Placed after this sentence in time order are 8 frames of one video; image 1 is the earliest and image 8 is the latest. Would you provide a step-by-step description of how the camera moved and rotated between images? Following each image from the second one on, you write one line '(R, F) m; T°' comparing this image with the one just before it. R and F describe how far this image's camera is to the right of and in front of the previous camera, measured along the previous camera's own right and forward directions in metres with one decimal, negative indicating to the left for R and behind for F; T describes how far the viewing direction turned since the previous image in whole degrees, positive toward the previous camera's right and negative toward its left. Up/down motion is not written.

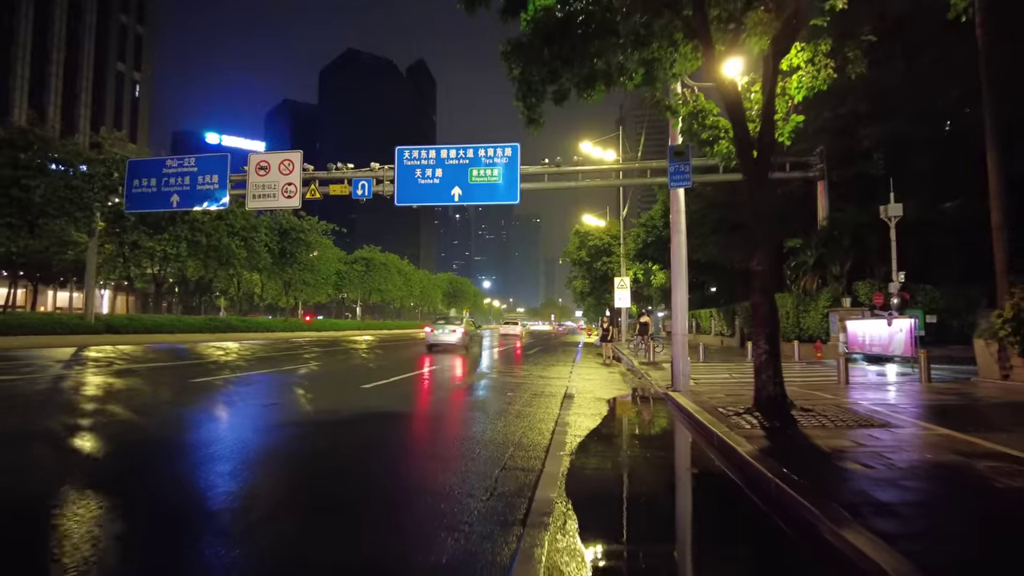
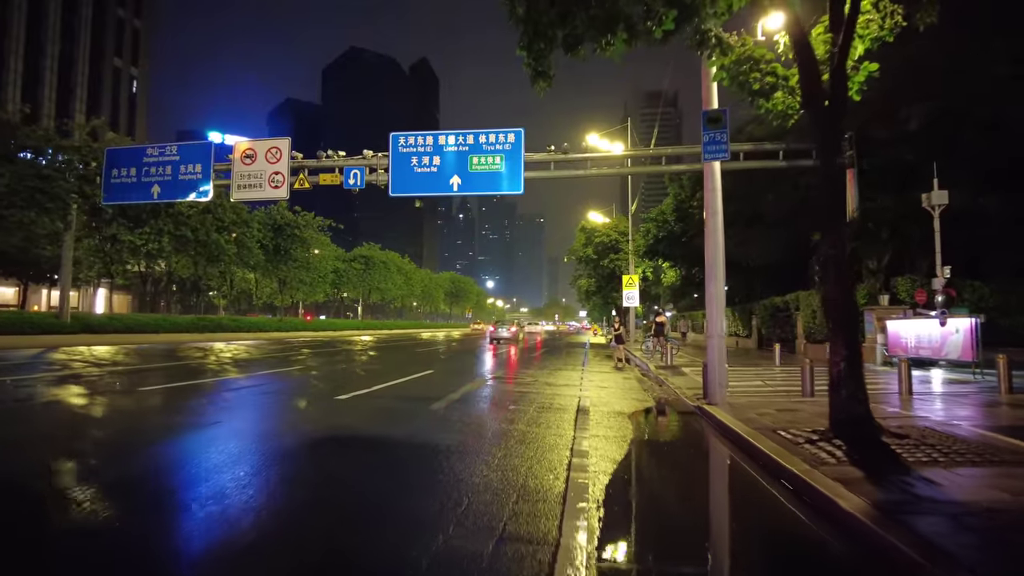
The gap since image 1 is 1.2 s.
(0.0, +1.8) m; 0°
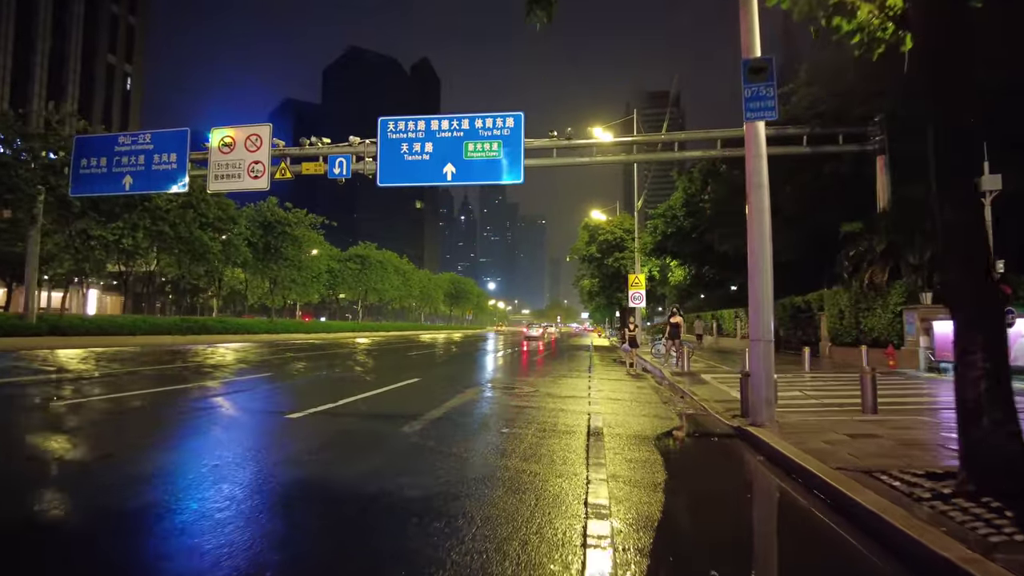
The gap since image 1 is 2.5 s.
(+0.1, +1.9) m; 0°
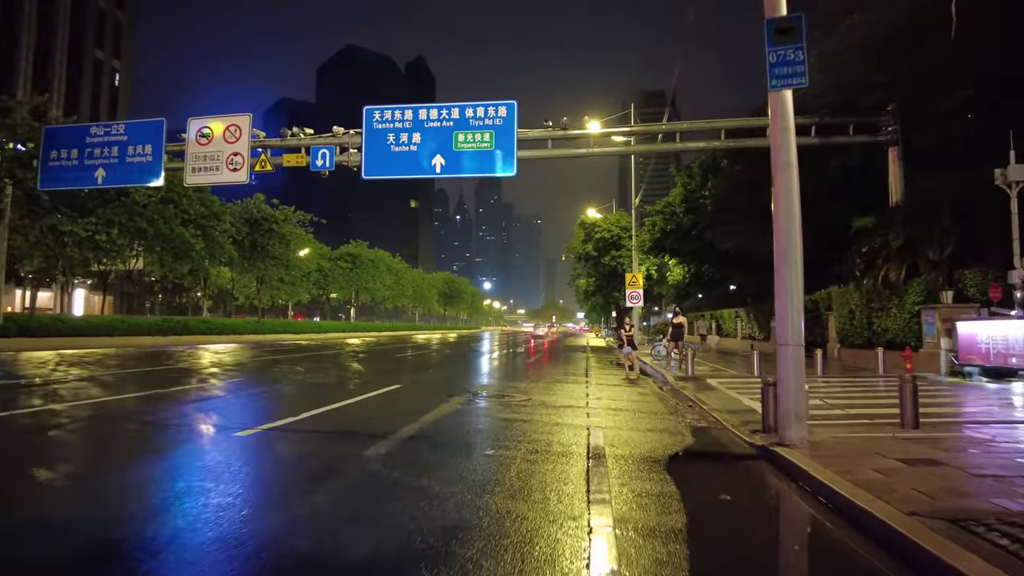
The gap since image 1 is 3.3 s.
(+0.1, +1.1) m; 0°
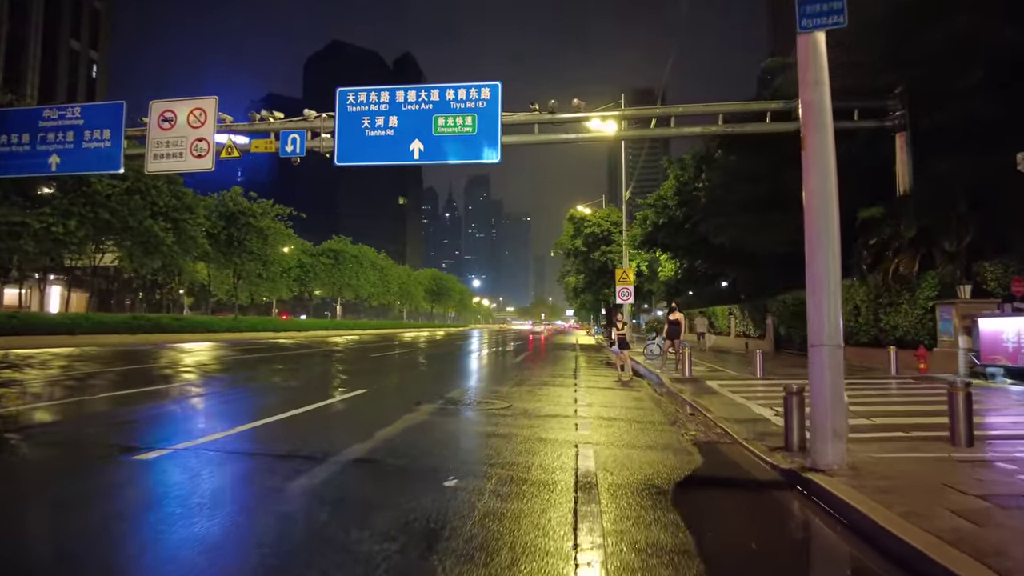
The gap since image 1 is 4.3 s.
(+0.2, +1.3) m; +1°
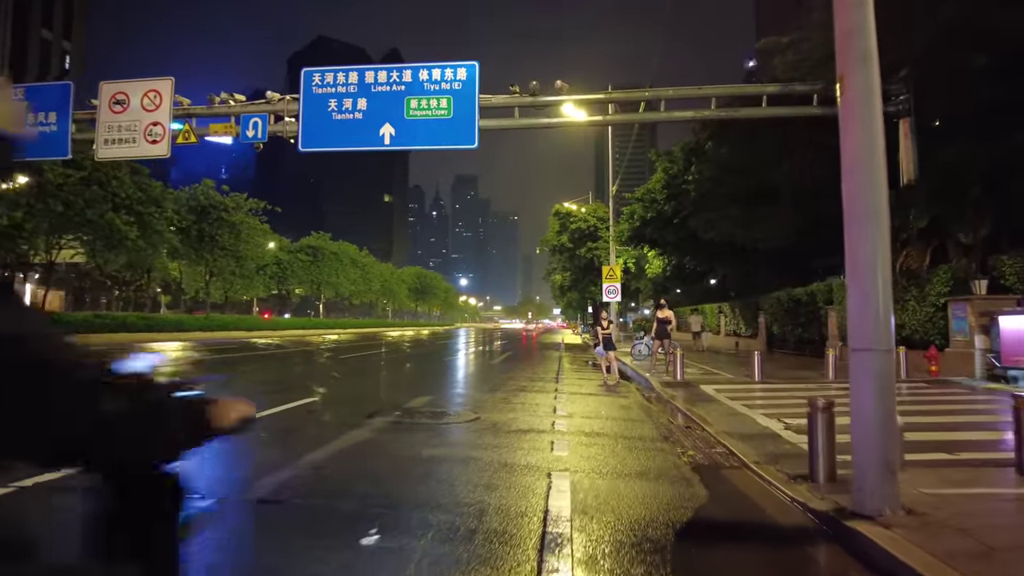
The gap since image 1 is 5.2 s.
(+0.2, +1.3) m; +1°
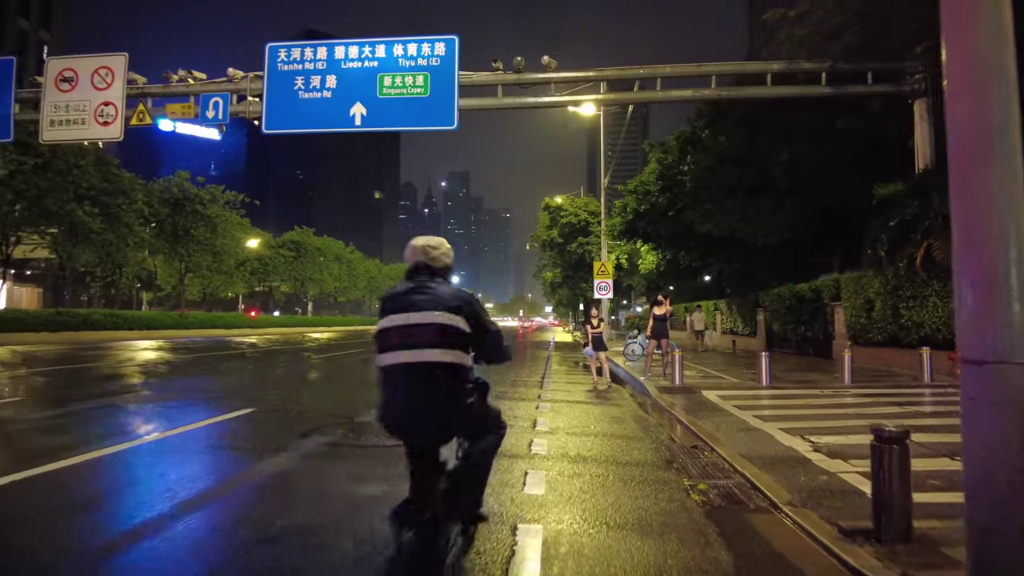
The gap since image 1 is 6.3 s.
(+0.2, +1.4) m; +1°
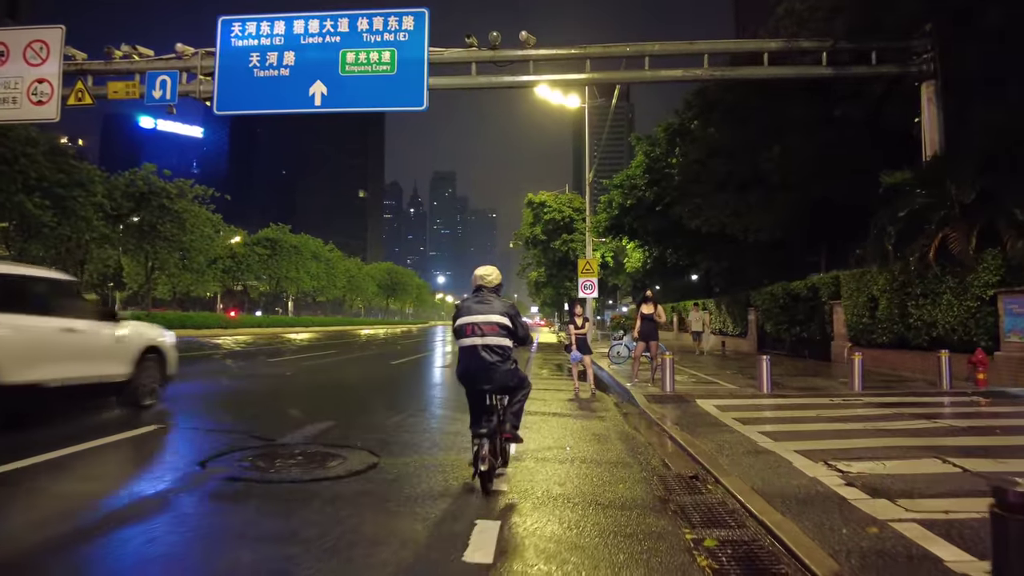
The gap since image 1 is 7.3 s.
(+0.2, +1.3) m; +1°
